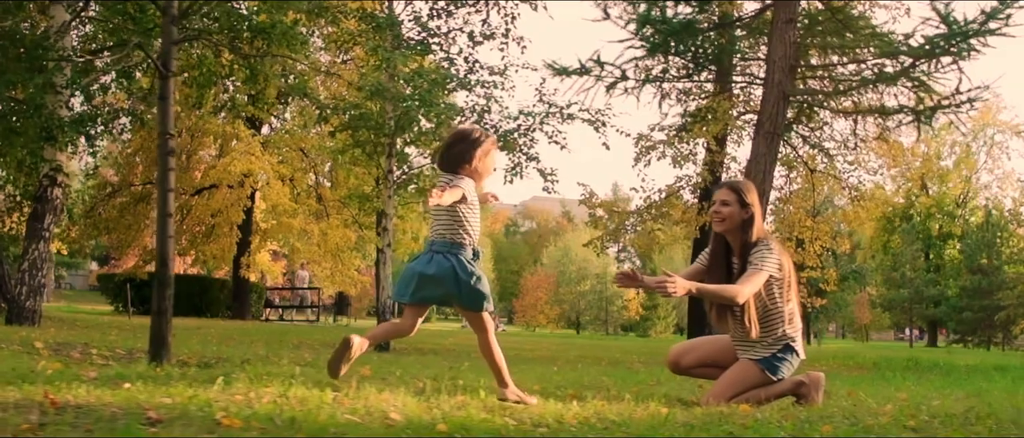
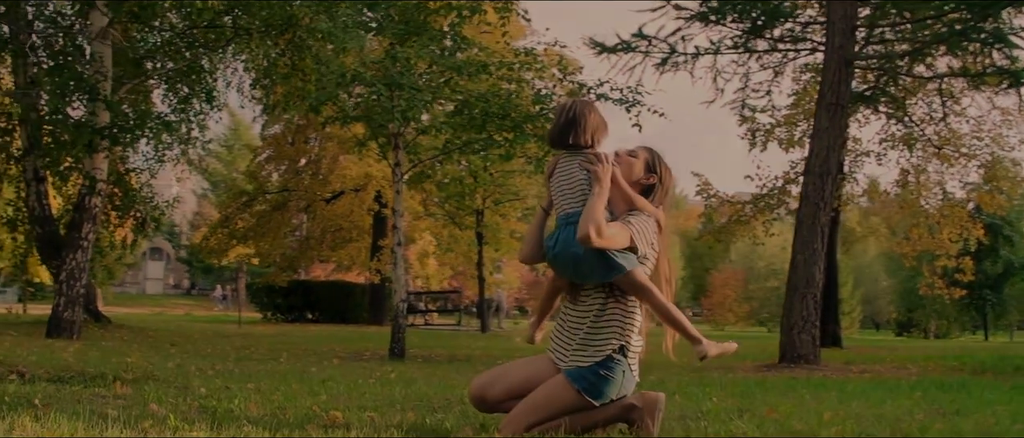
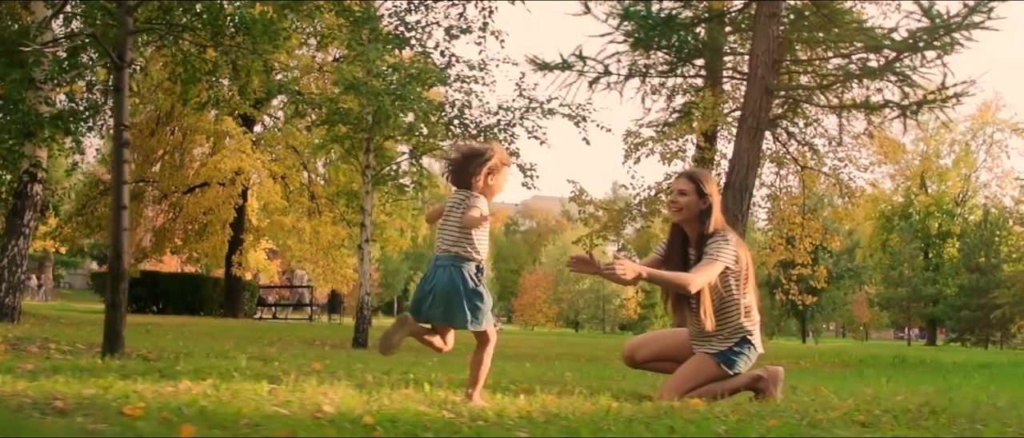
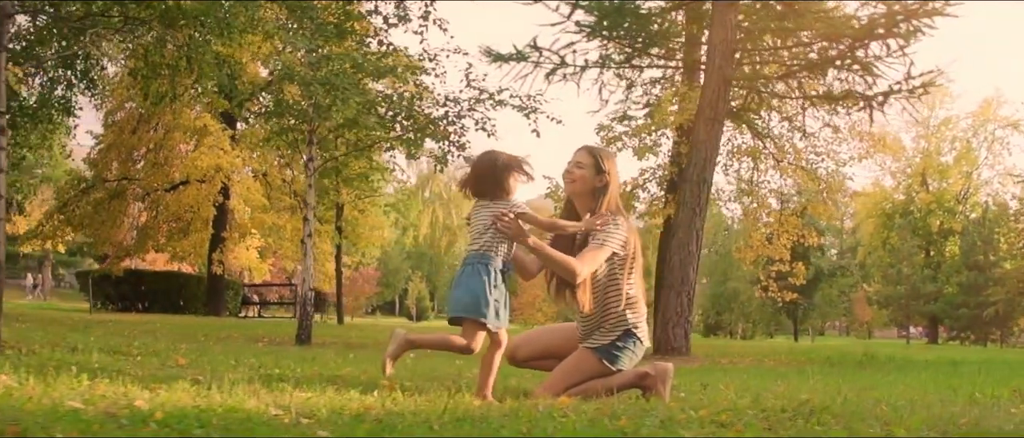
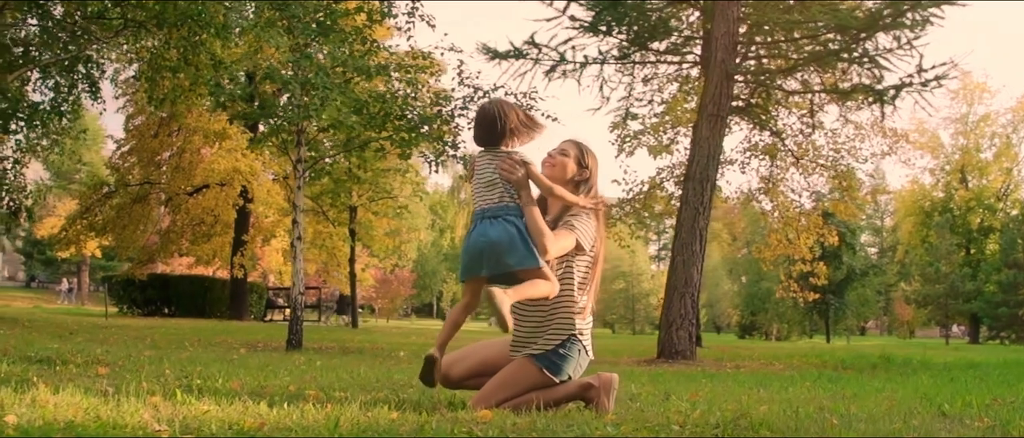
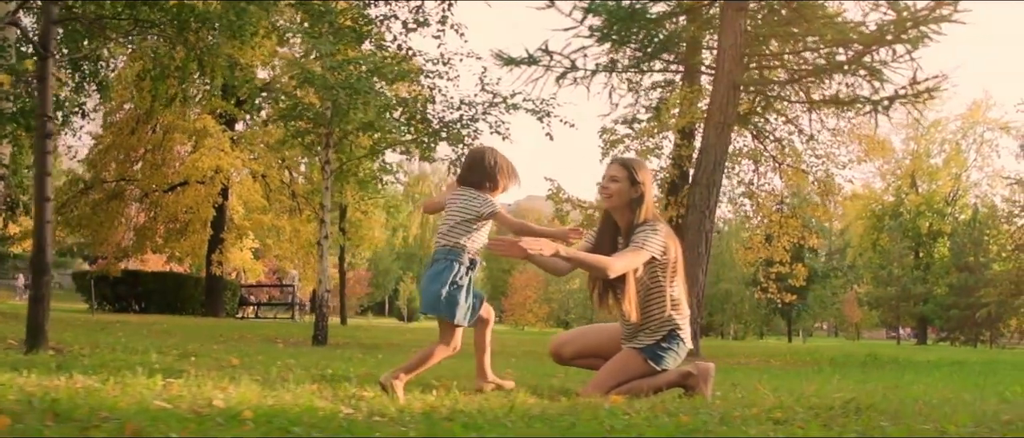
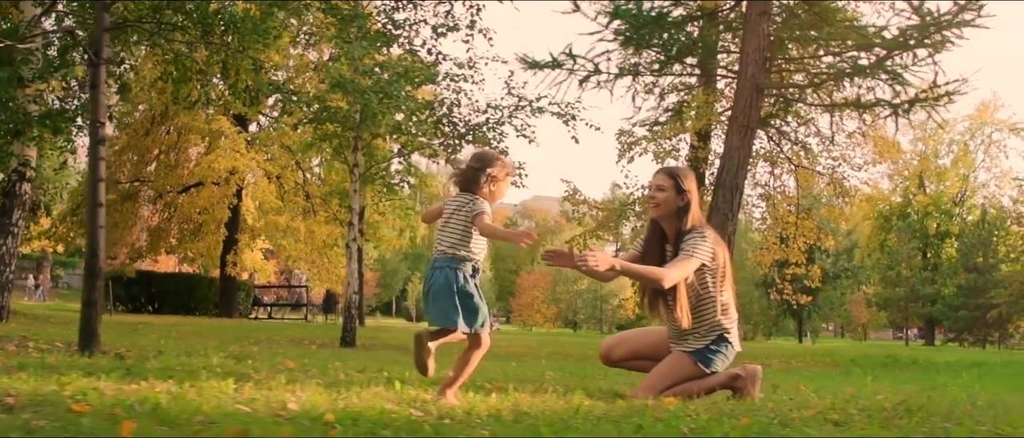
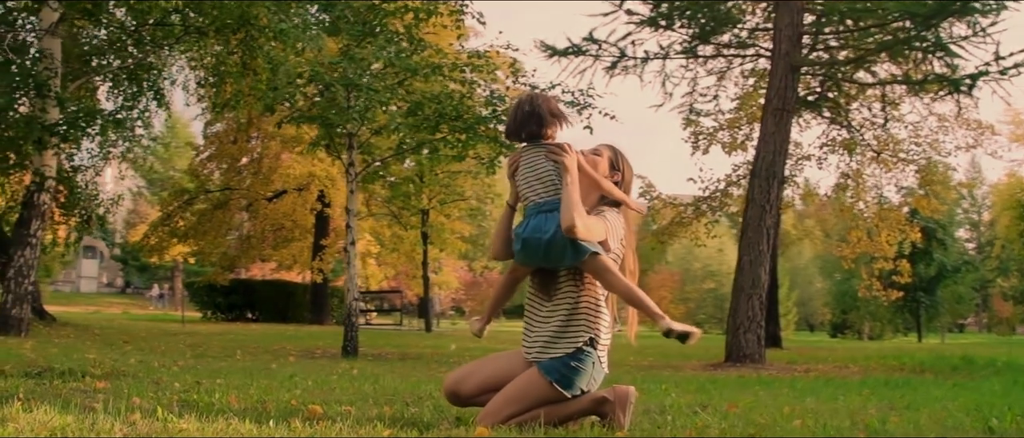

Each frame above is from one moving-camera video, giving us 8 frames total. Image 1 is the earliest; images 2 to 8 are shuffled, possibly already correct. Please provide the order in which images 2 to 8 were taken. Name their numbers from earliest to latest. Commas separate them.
3, 7, 6, 4, 5, 8, 2
